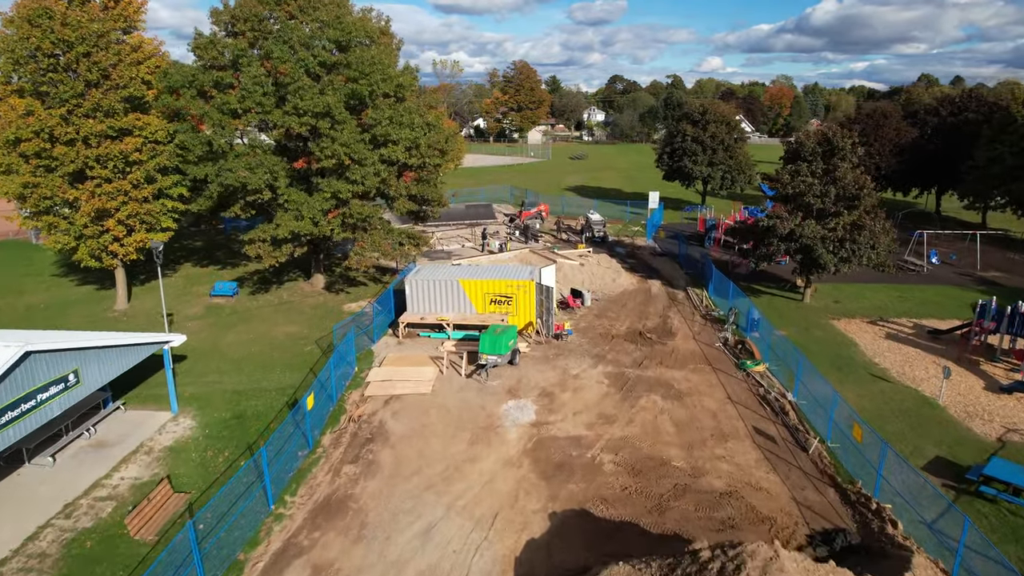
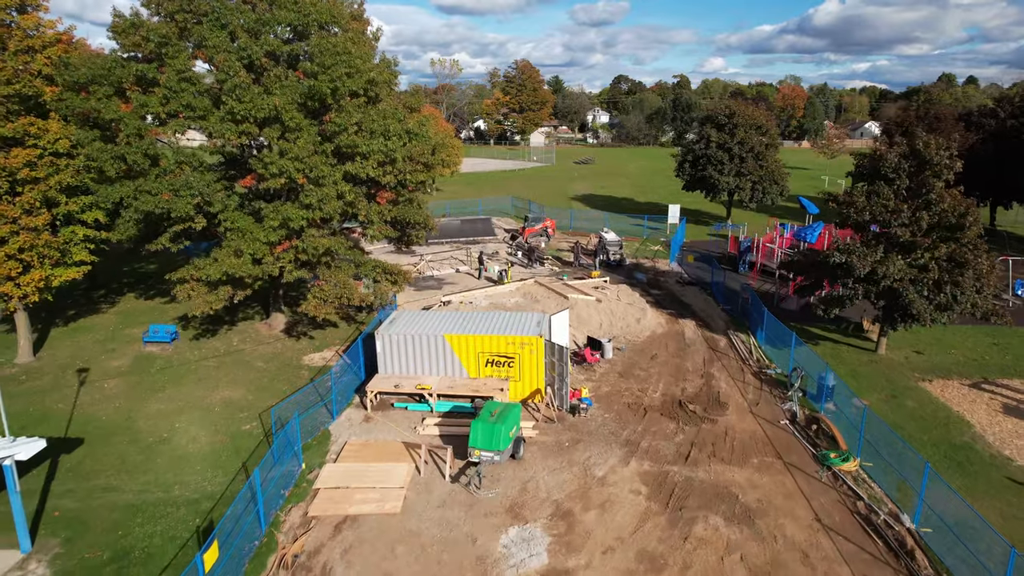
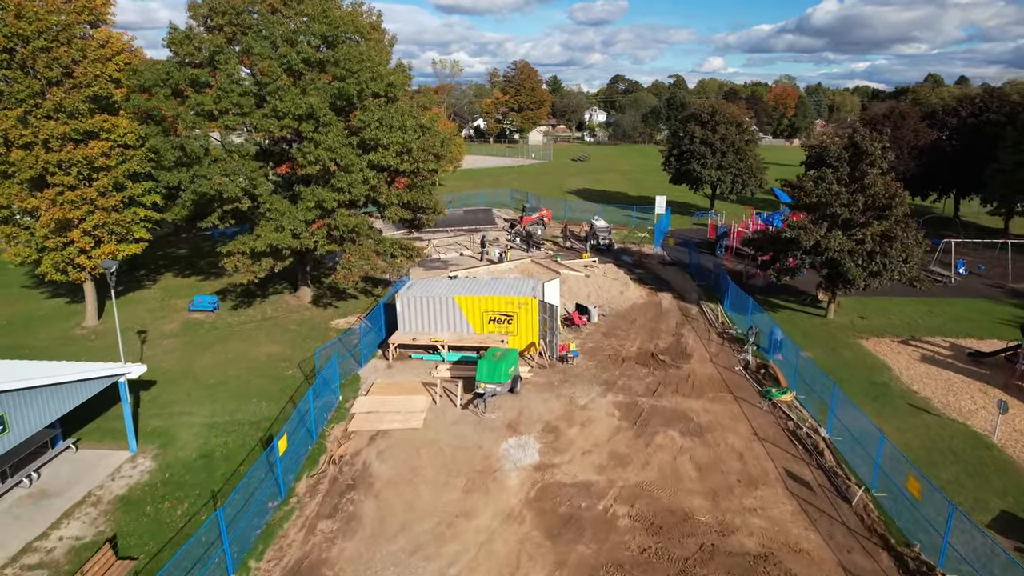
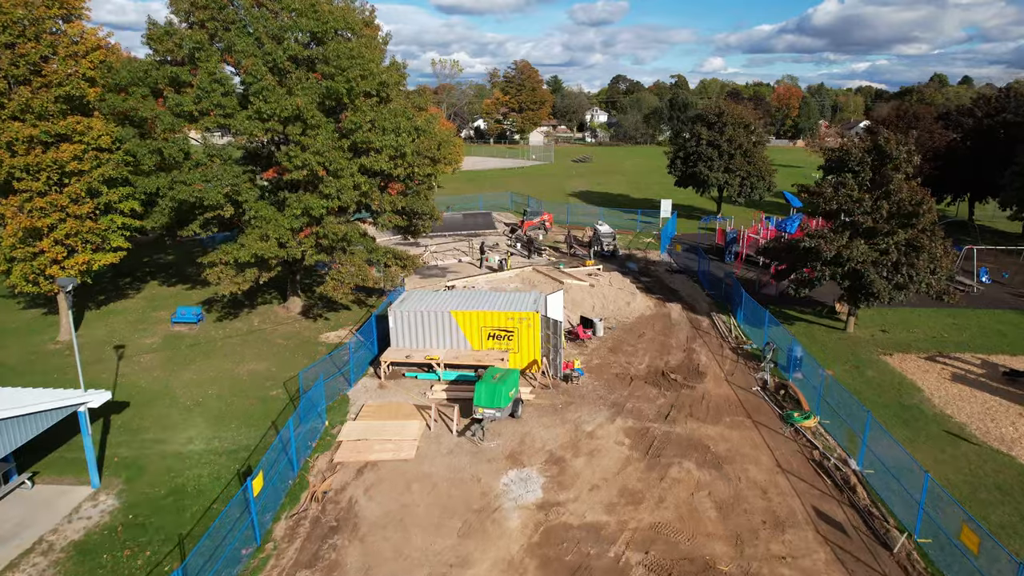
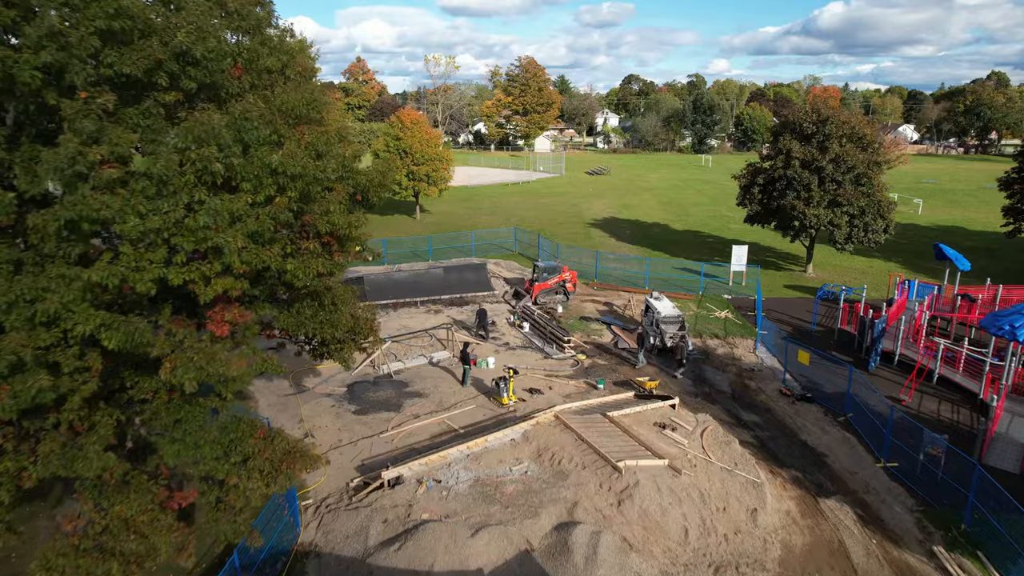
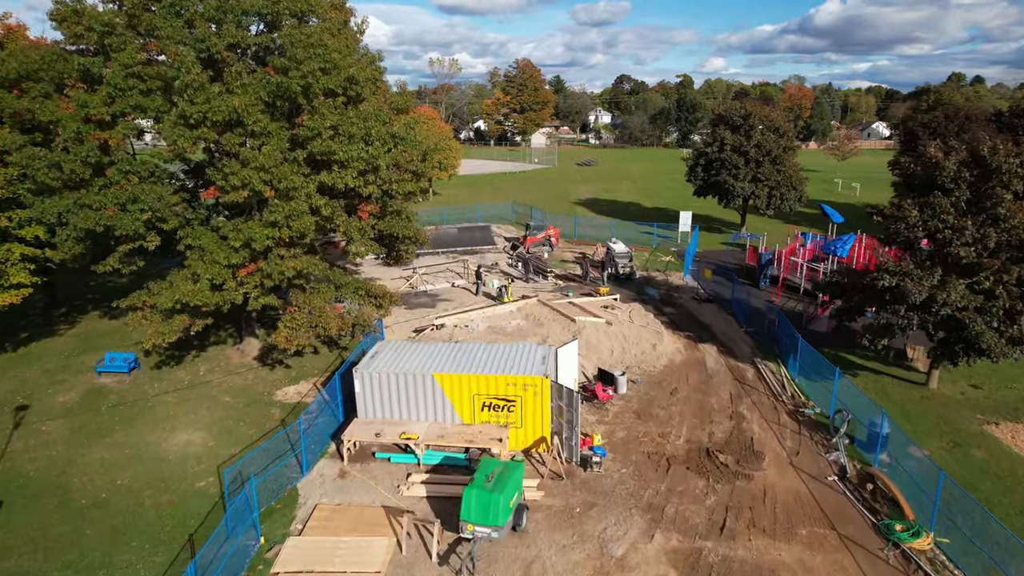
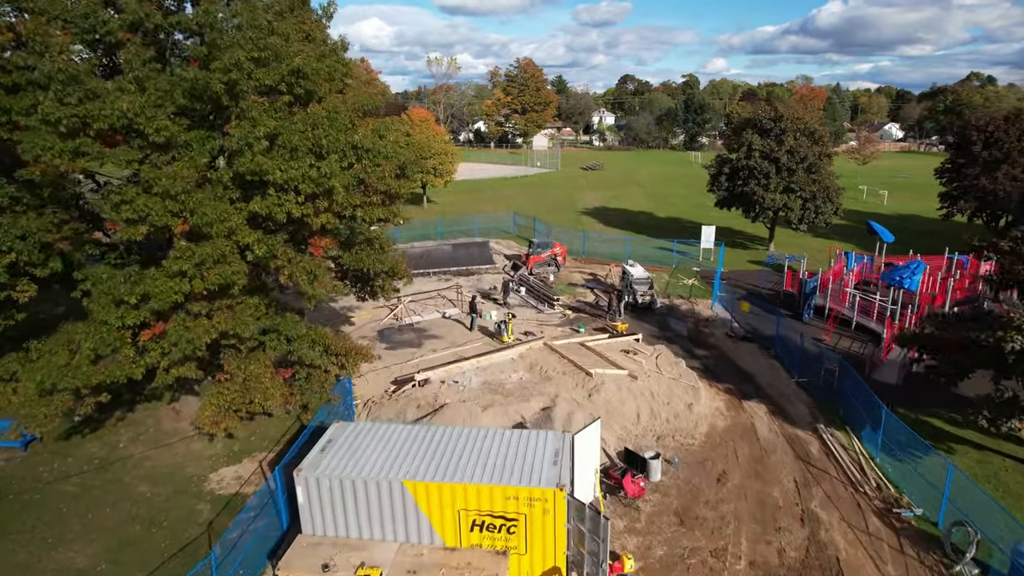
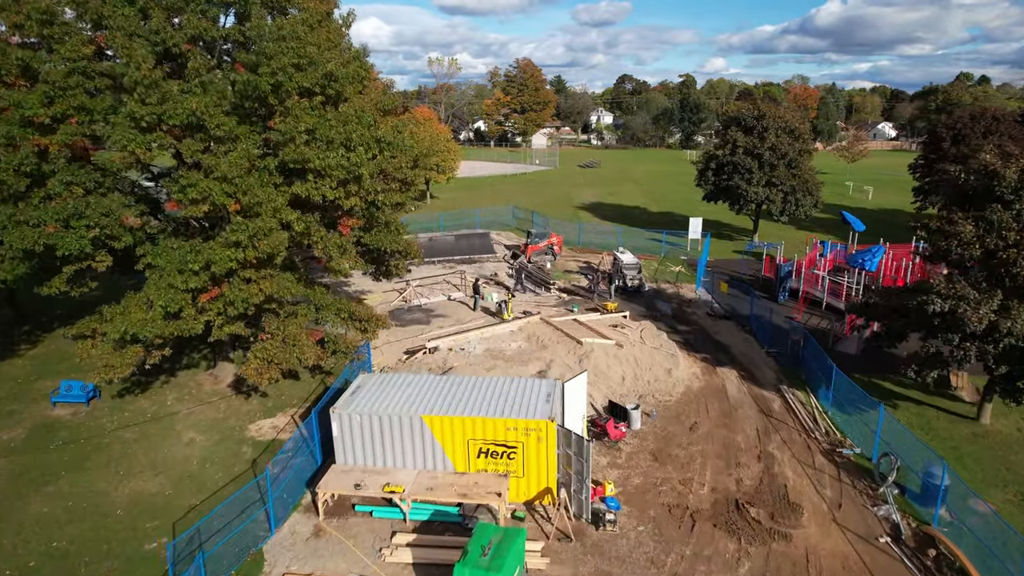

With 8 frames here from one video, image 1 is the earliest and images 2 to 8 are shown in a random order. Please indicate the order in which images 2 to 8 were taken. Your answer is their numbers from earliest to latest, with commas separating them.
3, 4, 2, 6, 8, 7, 5
